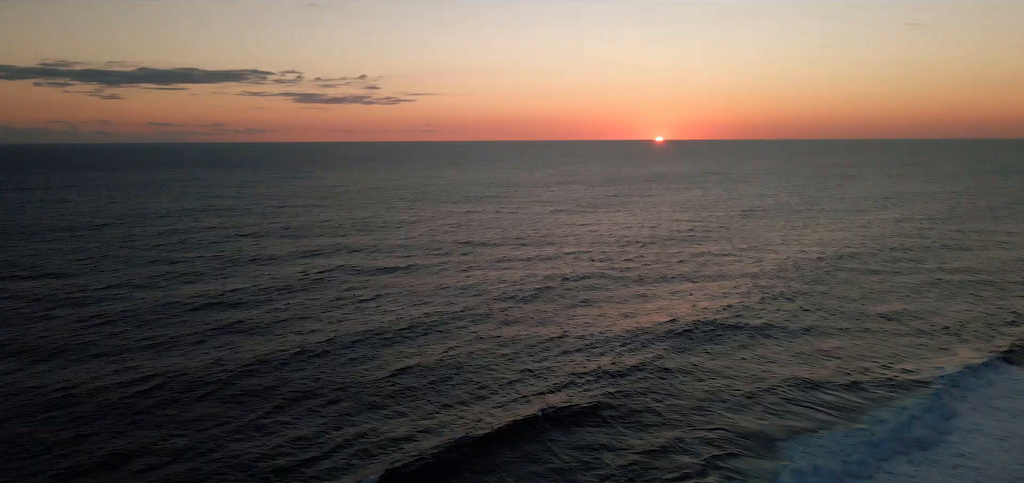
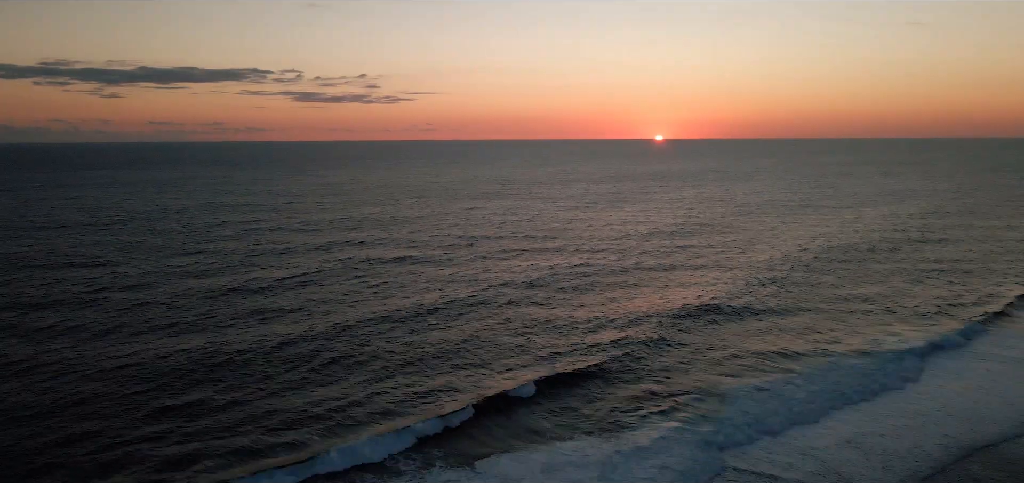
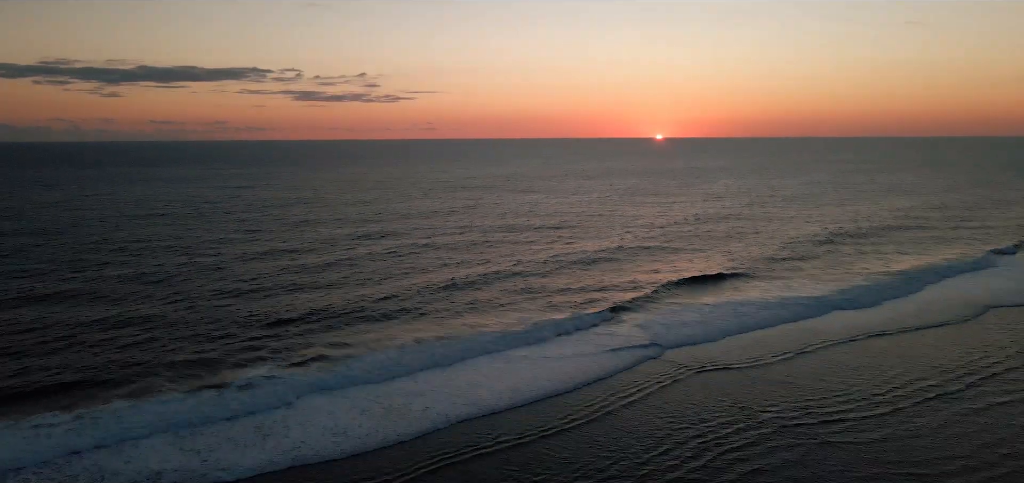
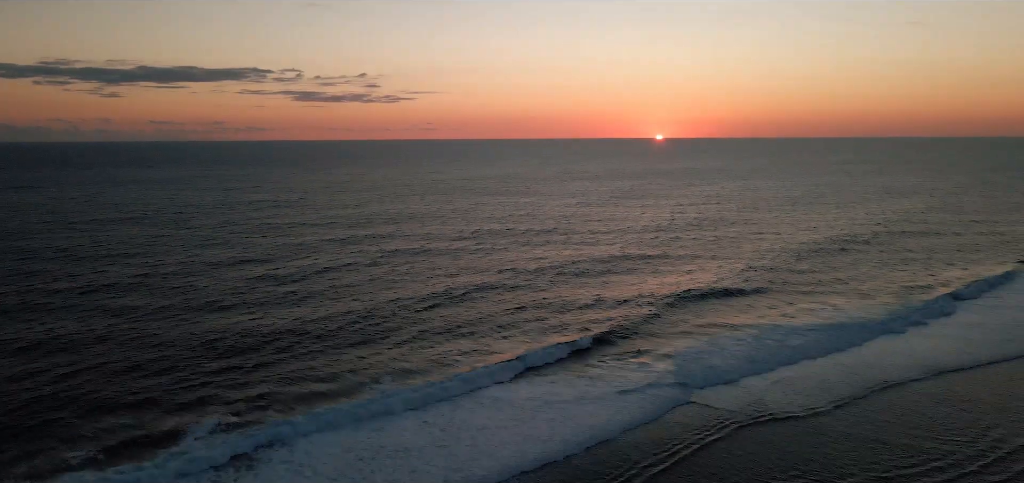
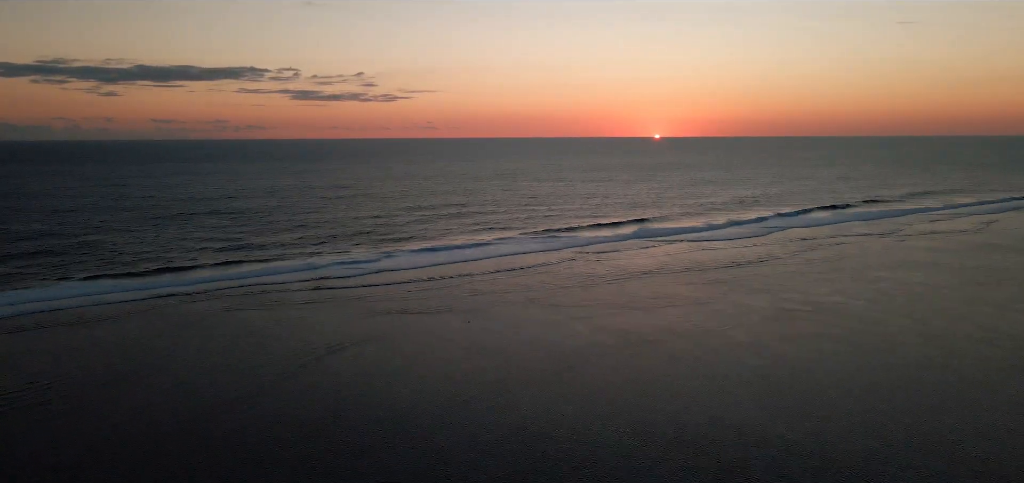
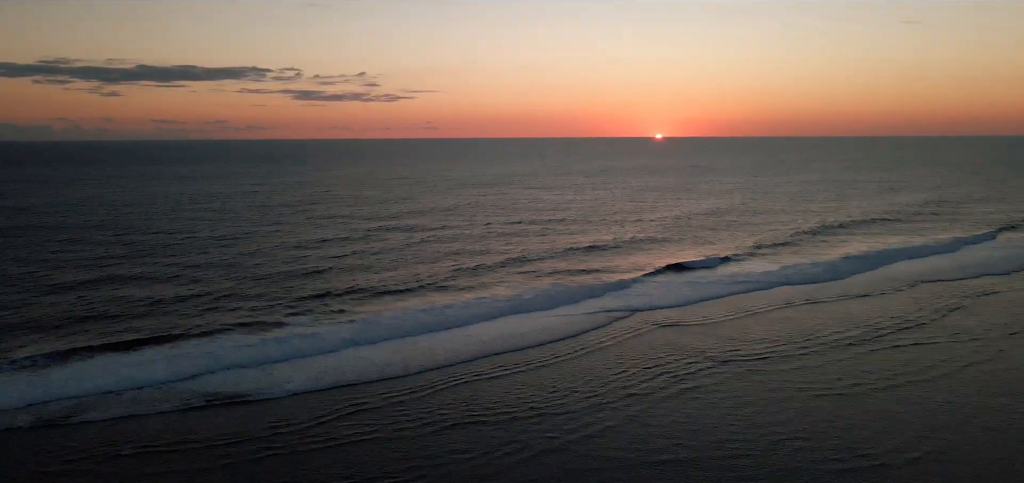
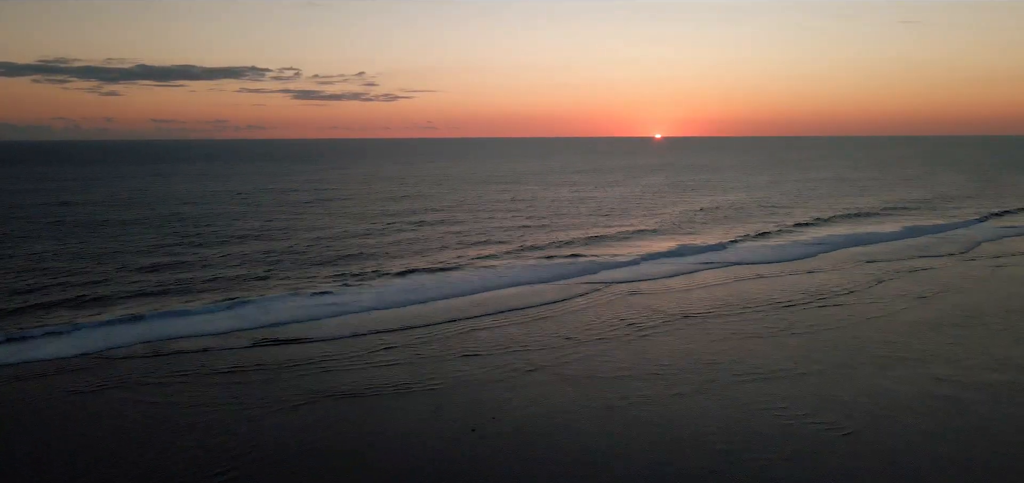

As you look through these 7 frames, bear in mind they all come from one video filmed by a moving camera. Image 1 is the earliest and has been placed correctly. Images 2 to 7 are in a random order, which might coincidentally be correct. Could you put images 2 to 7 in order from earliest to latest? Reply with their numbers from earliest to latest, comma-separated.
2, 4, 3, 6, 7, 5
